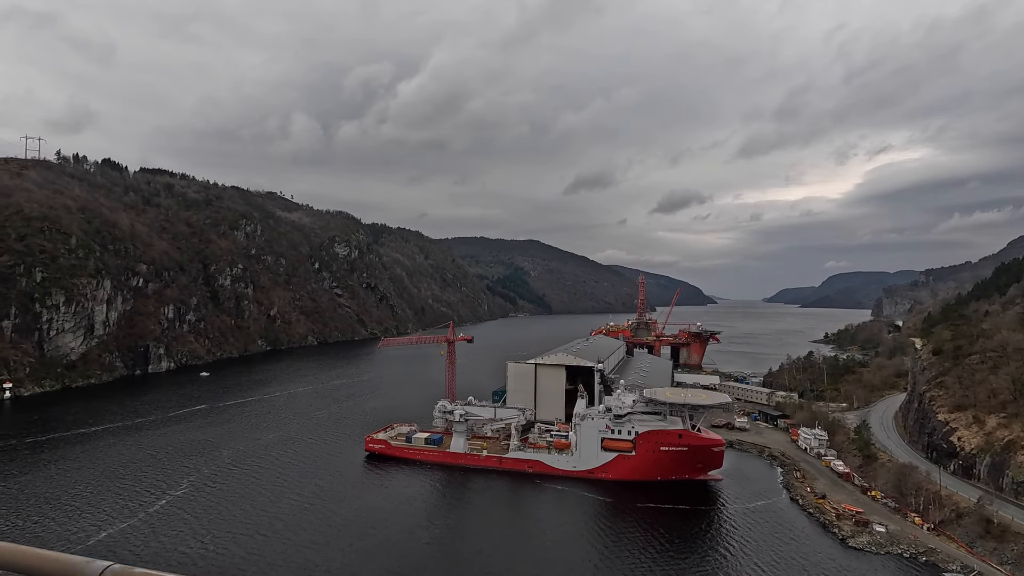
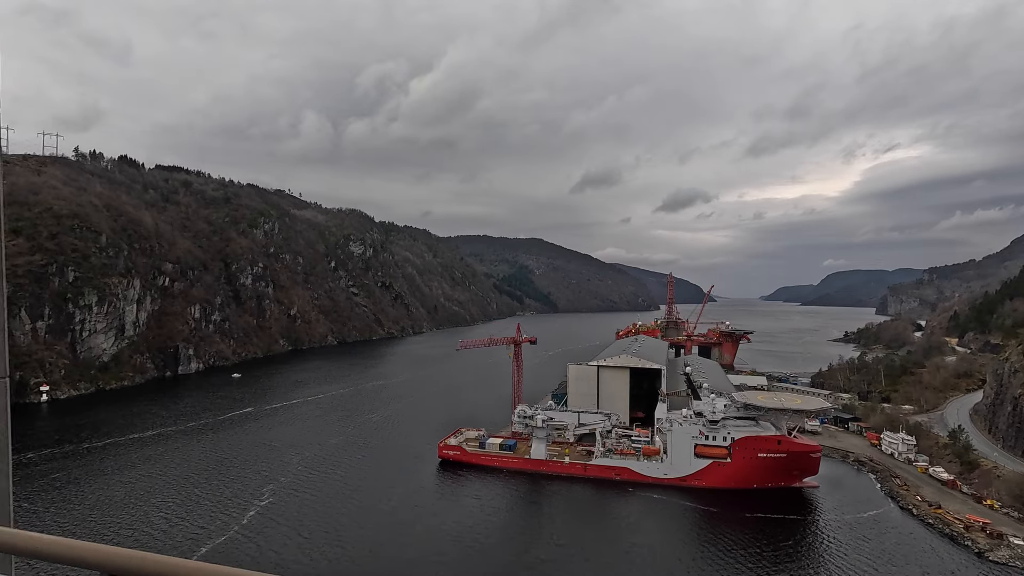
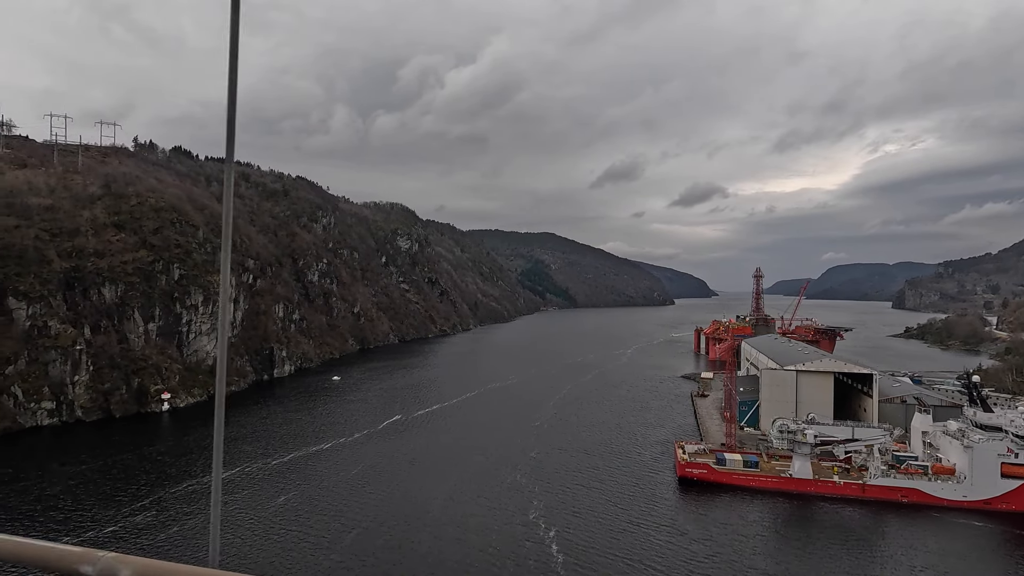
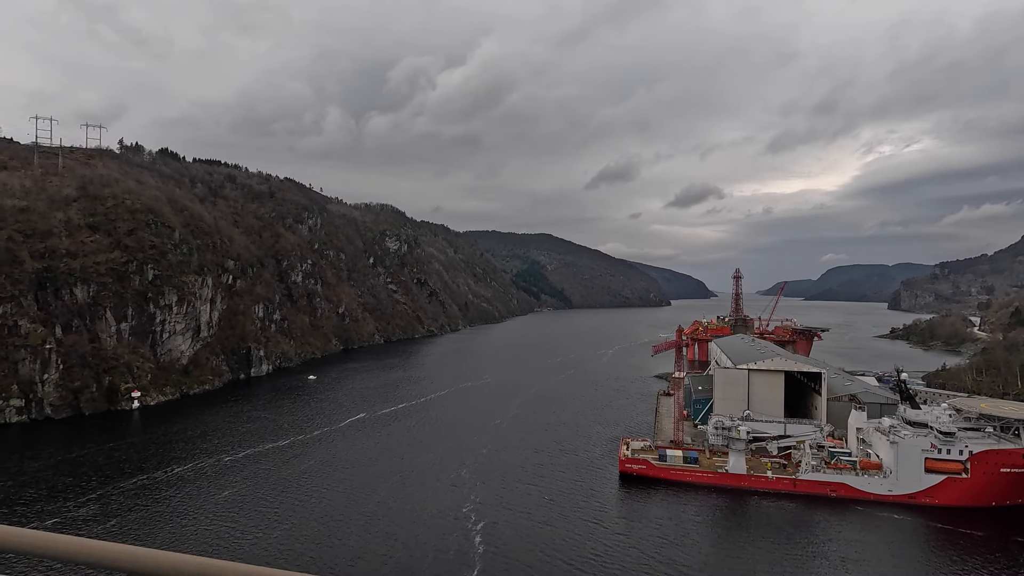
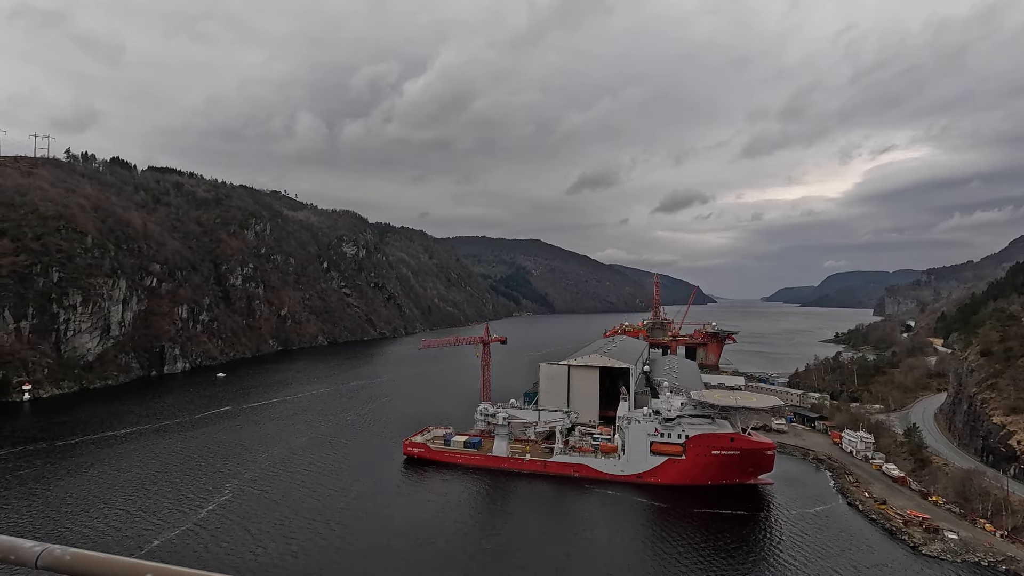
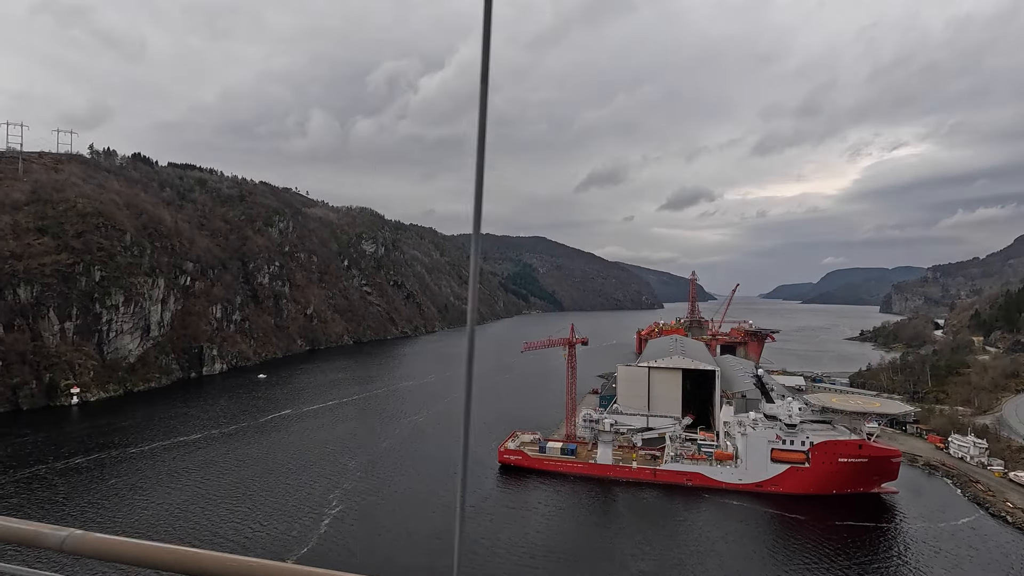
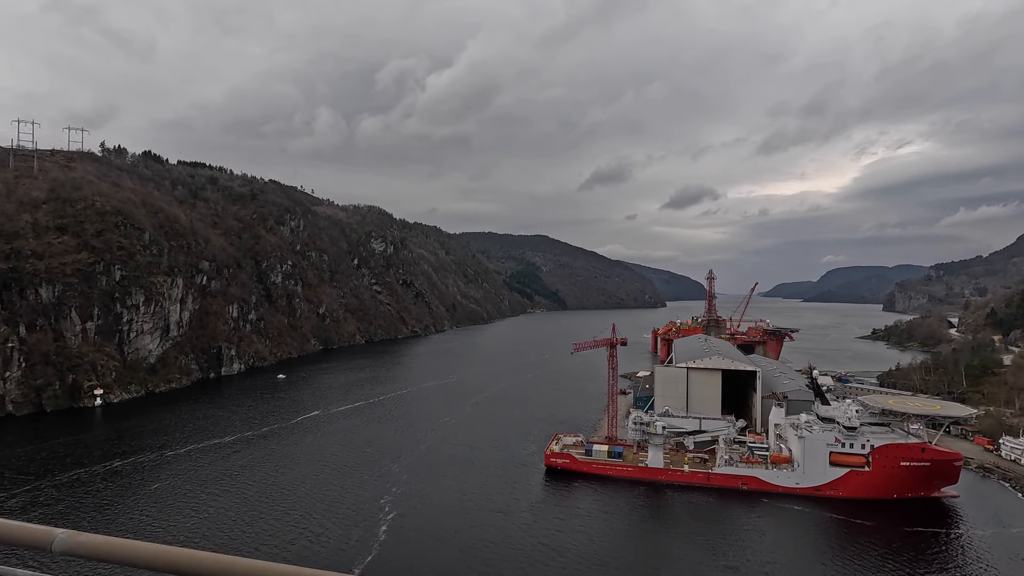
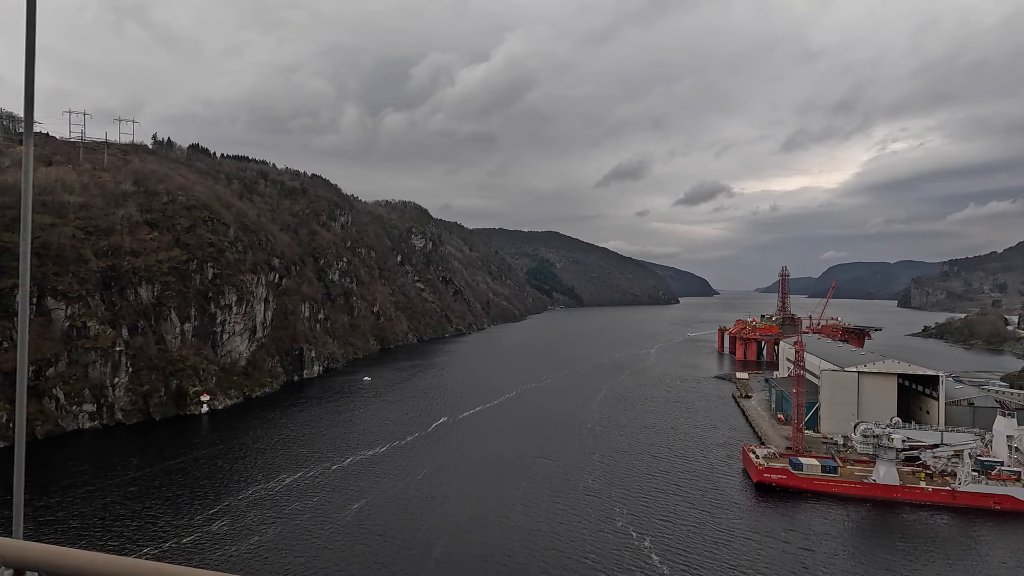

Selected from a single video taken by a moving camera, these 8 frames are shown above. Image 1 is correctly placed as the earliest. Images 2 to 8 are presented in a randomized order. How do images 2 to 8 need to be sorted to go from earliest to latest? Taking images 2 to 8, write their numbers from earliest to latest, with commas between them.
5, 2, 6, 7, 4, 3, 8
